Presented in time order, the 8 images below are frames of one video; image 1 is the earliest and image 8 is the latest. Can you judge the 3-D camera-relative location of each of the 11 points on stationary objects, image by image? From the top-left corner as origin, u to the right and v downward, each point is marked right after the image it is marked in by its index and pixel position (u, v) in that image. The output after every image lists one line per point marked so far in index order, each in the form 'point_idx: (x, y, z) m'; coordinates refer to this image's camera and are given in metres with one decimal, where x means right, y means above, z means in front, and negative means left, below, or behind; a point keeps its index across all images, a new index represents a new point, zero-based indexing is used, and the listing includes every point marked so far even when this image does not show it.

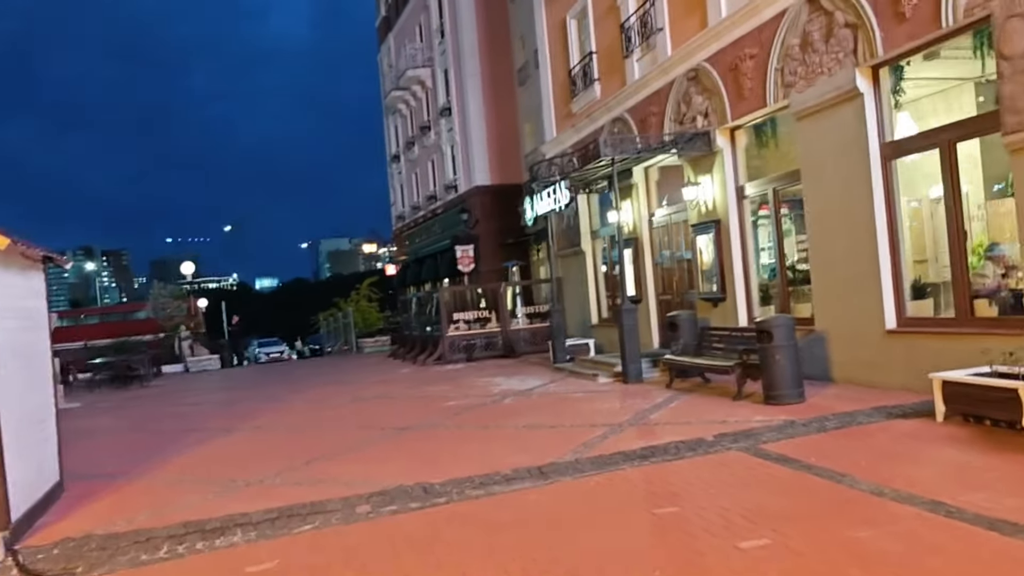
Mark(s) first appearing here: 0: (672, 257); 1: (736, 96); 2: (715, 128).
0: (+3.1, +0.6, +16.4) m
1: (+3.5, +3.0, +13.2) m
2: (+3.4, +2.6, +13.8) m
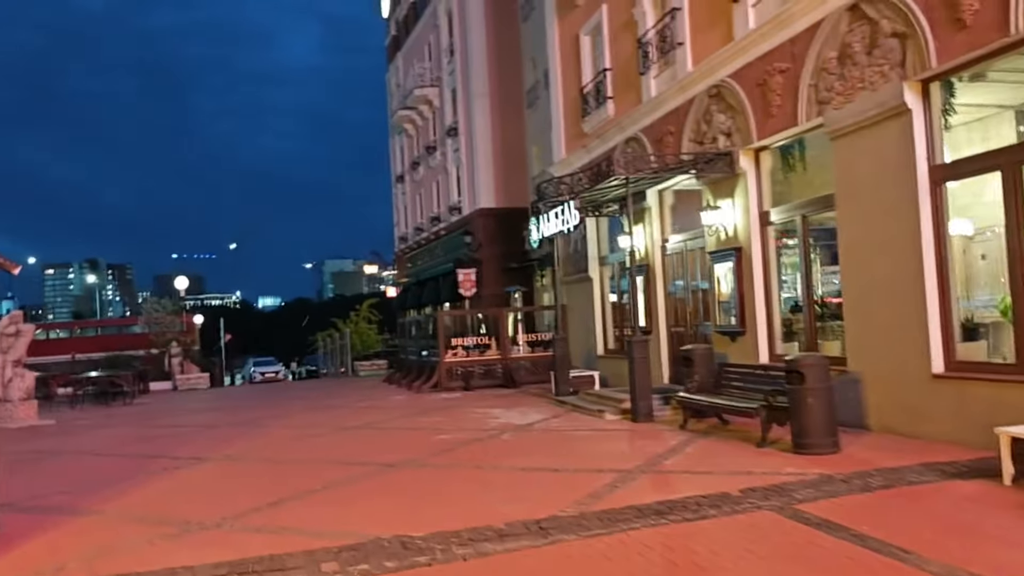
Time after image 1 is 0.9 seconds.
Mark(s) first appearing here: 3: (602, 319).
0: (+3.2, 0.0, +15.3) m
1: (+3.6, +2.5, +12.2) m
2: (+3.5, +2.1, +12.8) m
3: (+2.1, -0.7, +19.3) m
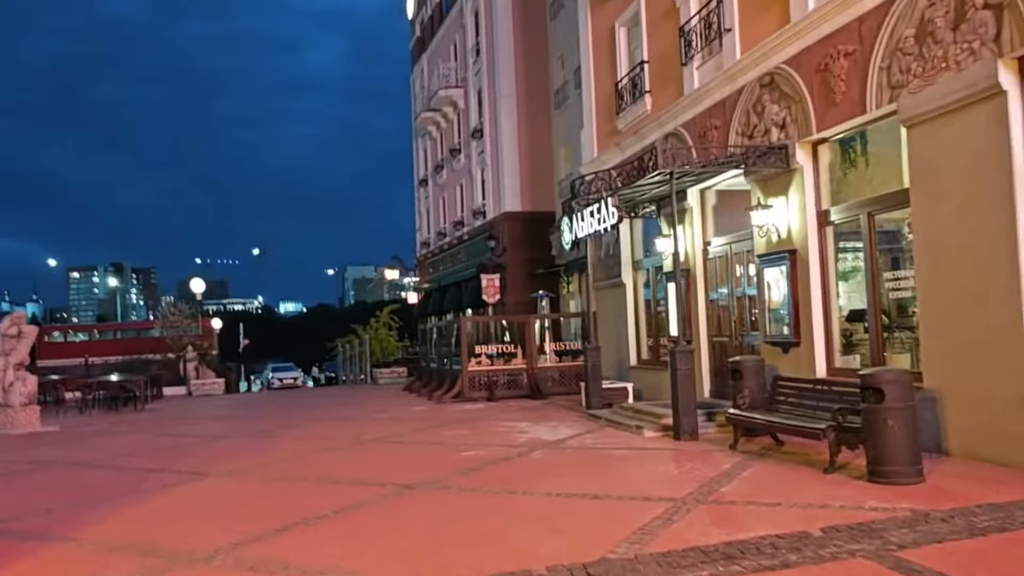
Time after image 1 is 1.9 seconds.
0: (+3.7, -0.1, +14.1) m
1: (+4.1, +2.4, +11.0) m
2: (+3.9, +2.0, +11.7) m
3: (+2.7, -0.9, +18.2) m
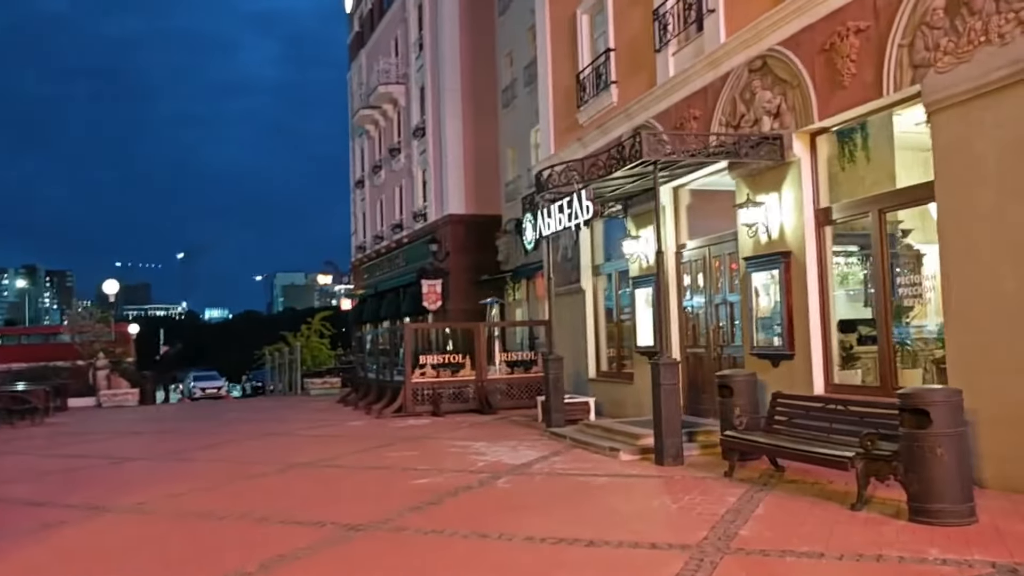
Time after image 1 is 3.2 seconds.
0: (+3.0, -0.2, +12.9) m
1: (+3.7, +2.4, +9.9) m
2: (+3.5, +2.0, +10.5) m
3: (+1.7, -1.0, +16.8) m
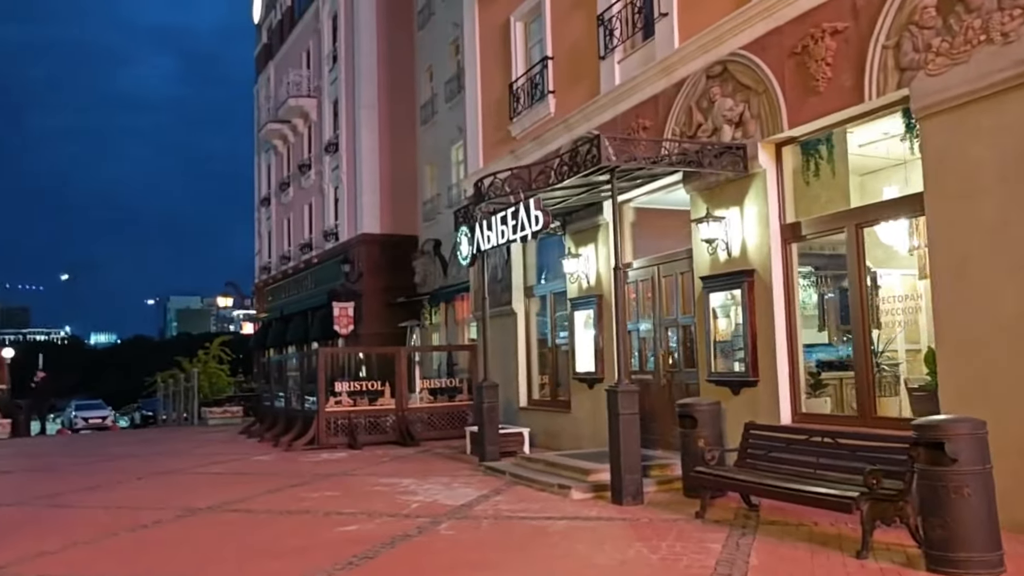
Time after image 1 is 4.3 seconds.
0: (+2.1, -0.5, +12.1) m
1: (+3.1, +2.1, +9.2) m
2: (+2.8, +1.7, +9.8) m
3: (+0.3, -1.4, +15.8) m
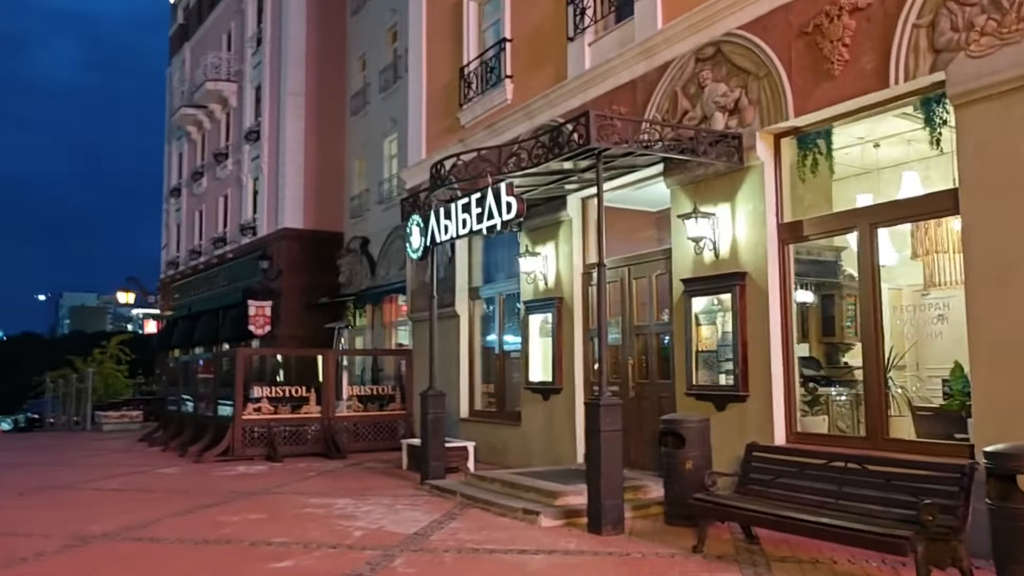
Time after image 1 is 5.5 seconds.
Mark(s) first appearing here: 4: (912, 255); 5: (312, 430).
0: (+1.5, -0.6, +11.0) m
1: (+2.9, +2.1, +8.3) m
2: (+2.5, +1.7, +8.9) m
3: (-0.7, -1.4, +14.5) m
4: (+3.7, +0.3, +7.6) m
5: (-3.8, -2.7, +15.9) m
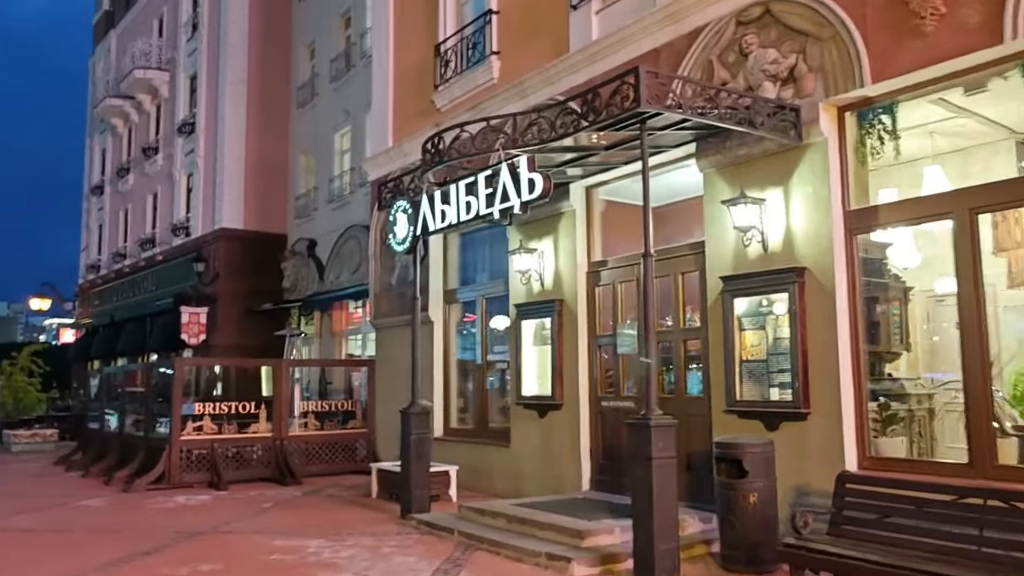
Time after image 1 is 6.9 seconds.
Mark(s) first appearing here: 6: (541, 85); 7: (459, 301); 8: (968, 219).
0: (+1.5, -0.6, +9.6) m
1: (+3.1, +2.1, +7.0) m
2: (+2.7, +1.7, +7.6) m
3: (-1.0, -1.5, +12.9) m
4: (+3.9, +0.3, +6.4) m
5: (-4.2, -2.7, +14.0) m
6: (+0.4, +2.6, +10.9) m
7: (-0.8, -0.2, +12.8) m
8: (+3.6, +0.5, +6.8) m
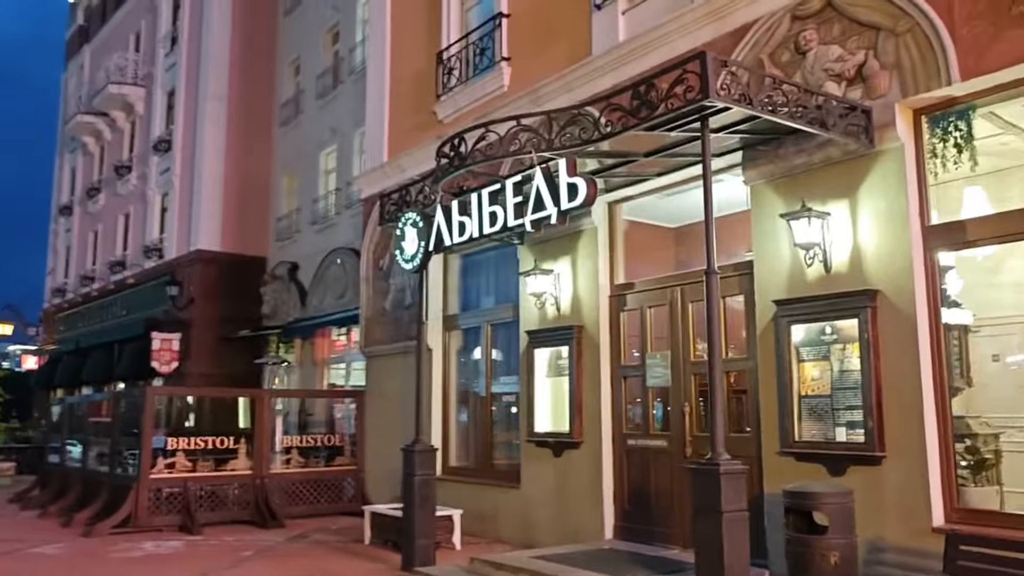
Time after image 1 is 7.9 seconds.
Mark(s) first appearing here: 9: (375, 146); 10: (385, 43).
0: (+1.7, -0.8, +8.6) m
1: (+3.4, +1.9, +6.2) m
2: (+3.0, +1.5, +6.7) m
3: (-0.9, -1.8, +11.8) m
4: (+4.2, +0.2, +5.5) m
5: (-4.1, -3.1, +12.8) m
6: (+0.6, +2.3, +10.0) m
7: (-0.7, -0.5, +11.7) m
8: (+3.9, +0.4, +5.9) m
9: (-2.2, +2.3, +13.6) m
10: (-2.0, +4.1, +13.7) m
